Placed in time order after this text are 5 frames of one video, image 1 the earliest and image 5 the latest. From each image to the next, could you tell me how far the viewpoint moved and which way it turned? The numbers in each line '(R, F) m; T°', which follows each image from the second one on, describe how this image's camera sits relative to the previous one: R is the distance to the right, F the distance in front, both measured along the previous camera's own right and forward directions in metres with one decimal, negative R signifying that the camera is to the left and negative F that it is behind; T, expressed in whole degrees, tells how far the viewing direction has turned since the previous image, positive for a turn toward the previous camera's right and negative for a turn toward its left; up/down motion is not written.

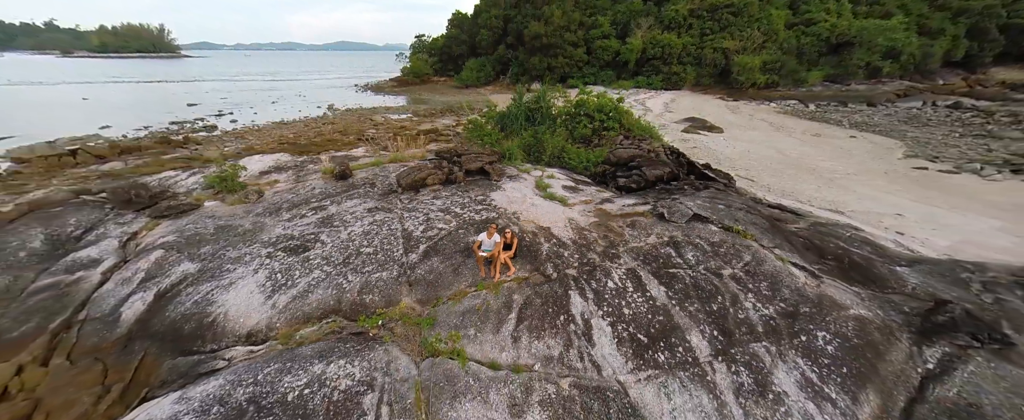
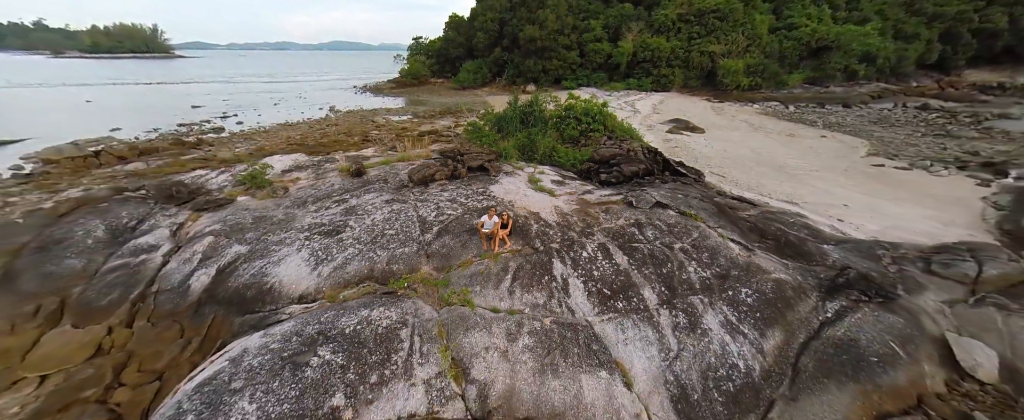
(0.0, -0.7) m; +1°
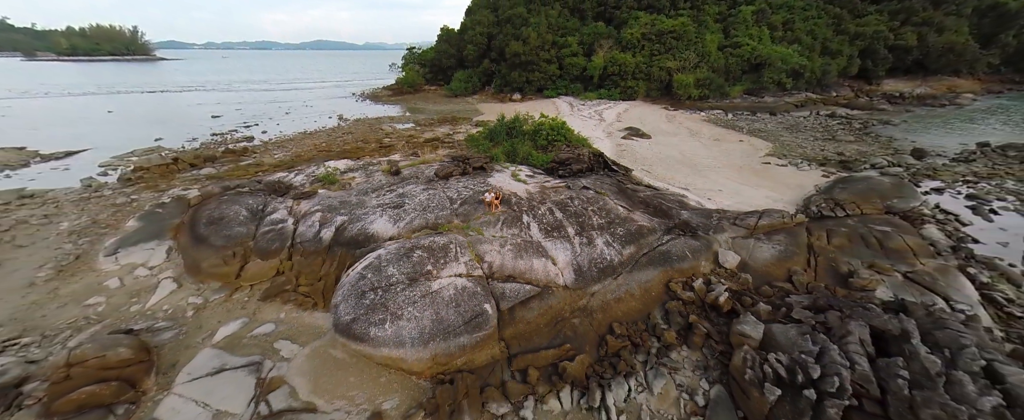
(0.0, -3.1) m; +2°
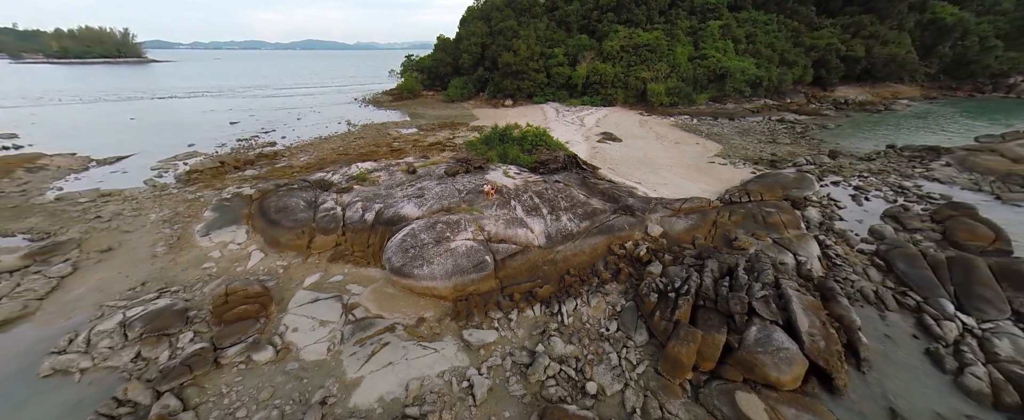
(+0.1, -2.7) m; +1°
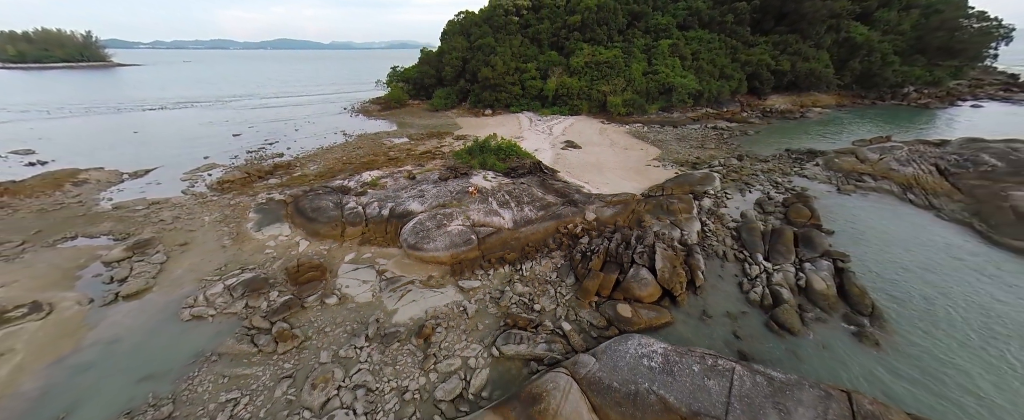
(+0.3, -3.7) m; +3°
